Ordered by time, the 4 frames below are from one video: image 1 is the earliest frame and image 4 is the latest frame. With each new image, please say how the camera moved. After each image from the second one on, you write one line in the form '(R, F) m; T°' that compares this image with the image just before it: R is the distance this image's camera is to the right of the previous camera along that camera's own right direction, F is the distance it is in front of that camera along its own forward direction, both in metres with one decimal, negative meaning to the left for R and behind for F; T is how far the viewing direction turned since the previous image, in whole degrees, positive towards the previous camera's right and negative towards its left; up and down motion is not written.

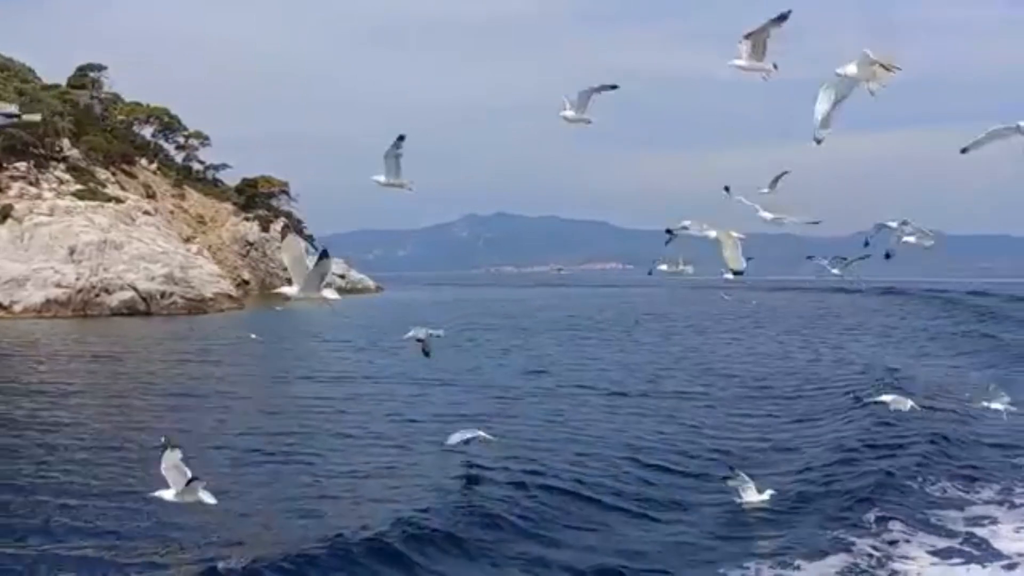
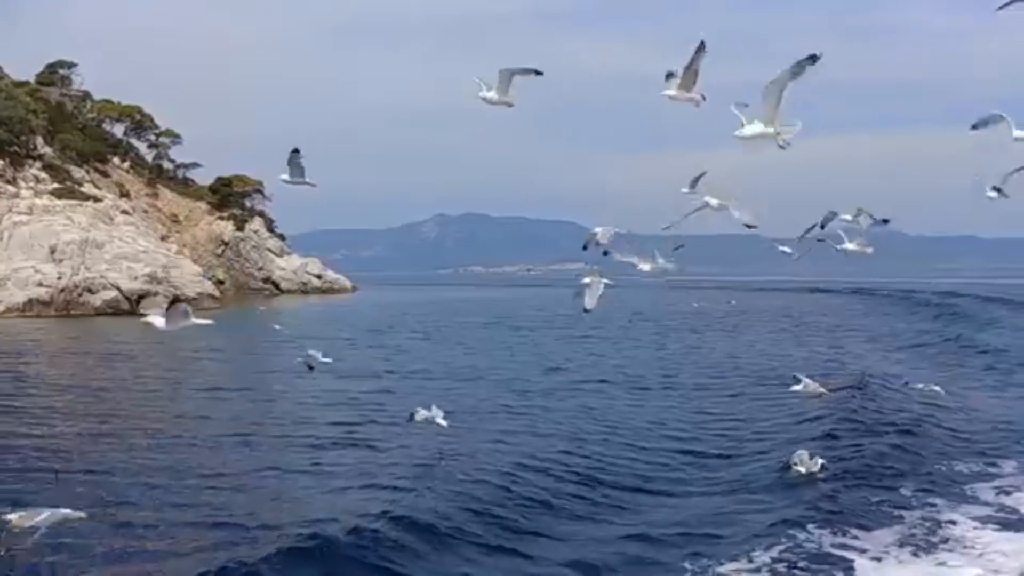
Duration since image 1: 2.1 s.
(-0.8, -0.8) m; +1°
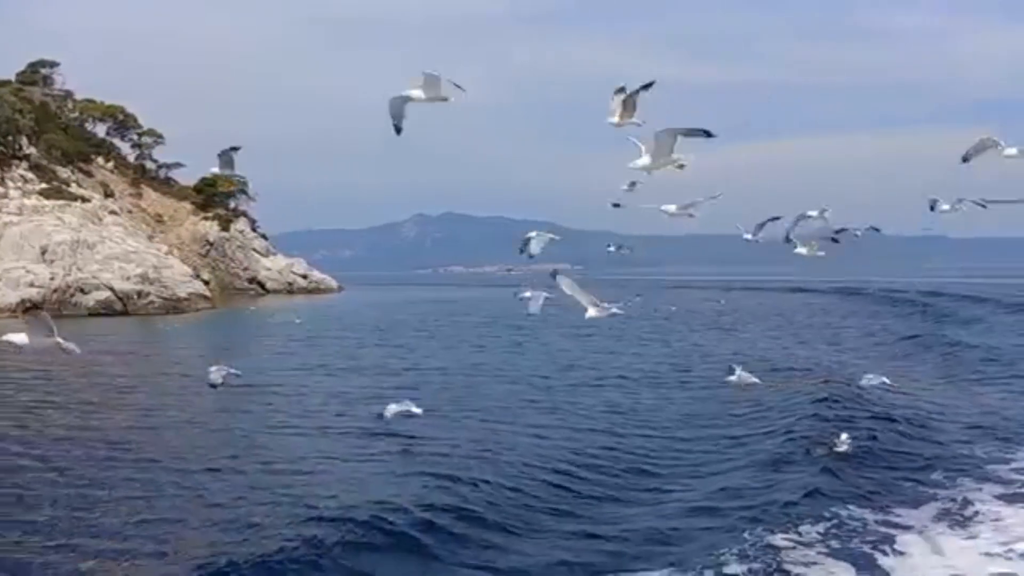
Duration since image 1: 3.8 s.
(-0.6, -0.7) m; +1°
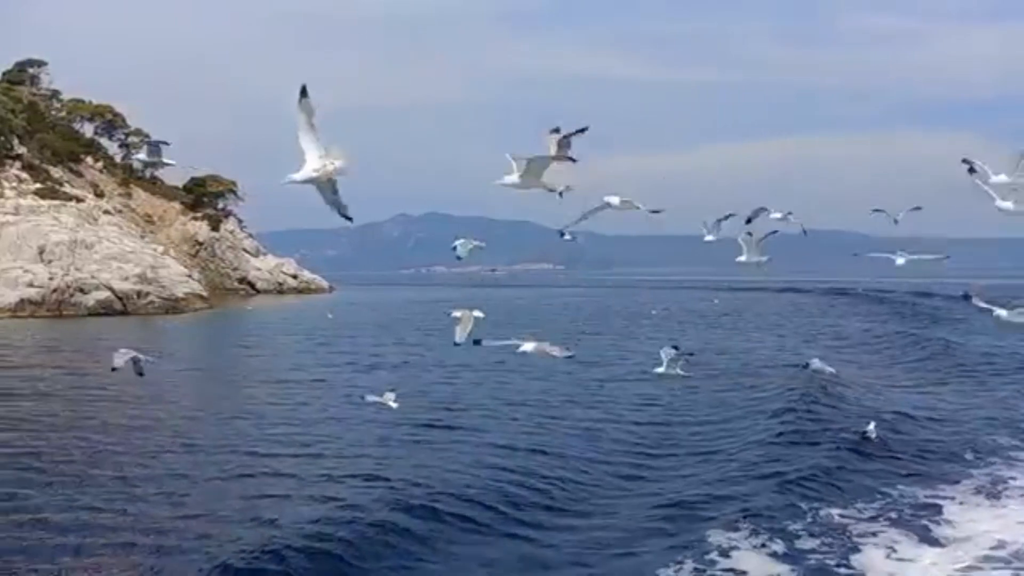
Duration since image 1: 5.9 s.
(-0.7, -0.8) m; 0°
